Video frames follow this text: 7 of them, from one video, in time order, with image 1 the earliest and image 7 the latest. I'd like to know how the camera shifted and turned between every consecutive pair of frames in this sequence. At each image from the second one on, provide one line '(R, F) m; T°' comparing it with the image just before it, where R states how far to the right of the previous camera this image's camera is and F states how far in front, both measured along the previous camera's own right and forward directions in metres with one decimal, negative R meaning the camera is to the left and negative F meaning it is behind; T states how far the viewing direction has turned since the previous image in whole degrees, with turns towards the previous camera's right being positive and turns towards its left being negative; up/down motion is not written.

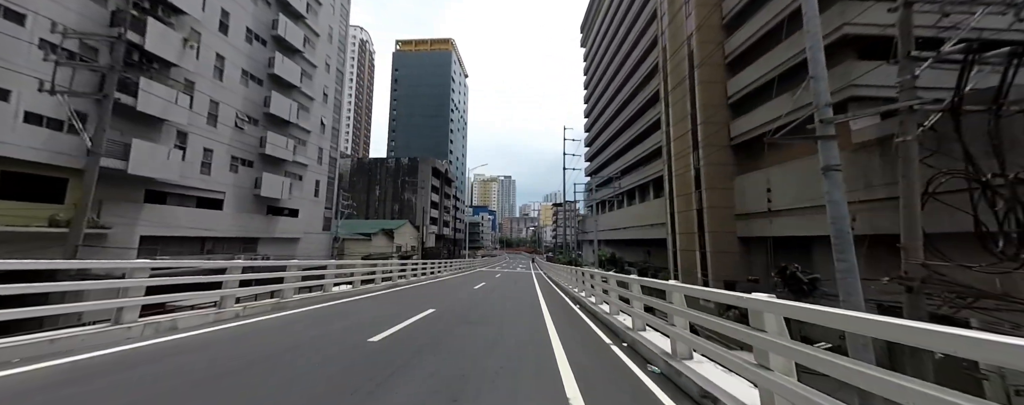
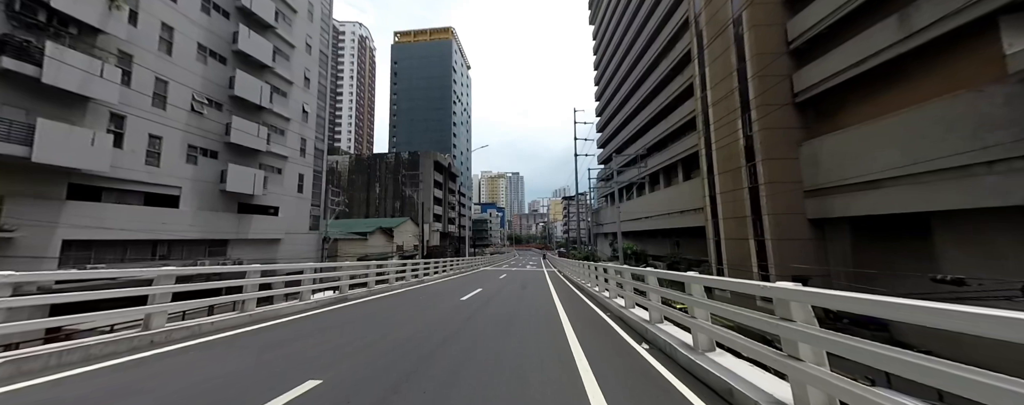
(+0.2, +3.5) m; -2°
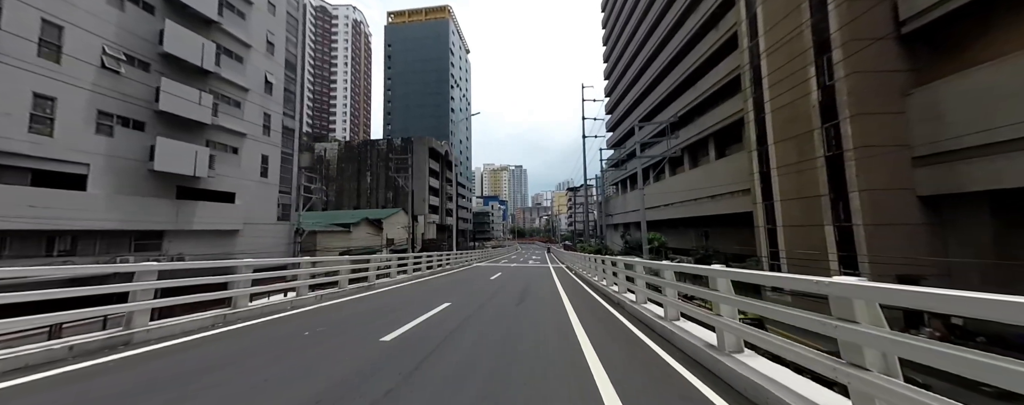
(+0.3, +3.7) m; -1°
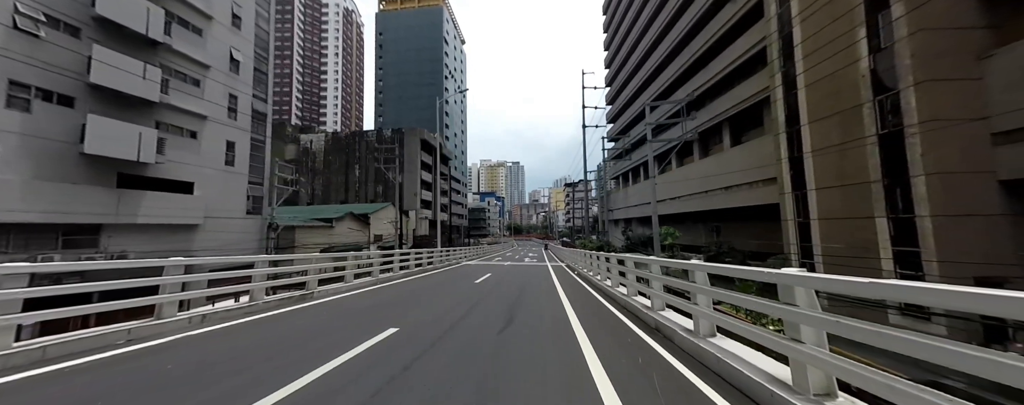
(+0.2, +2.0) m; +1°
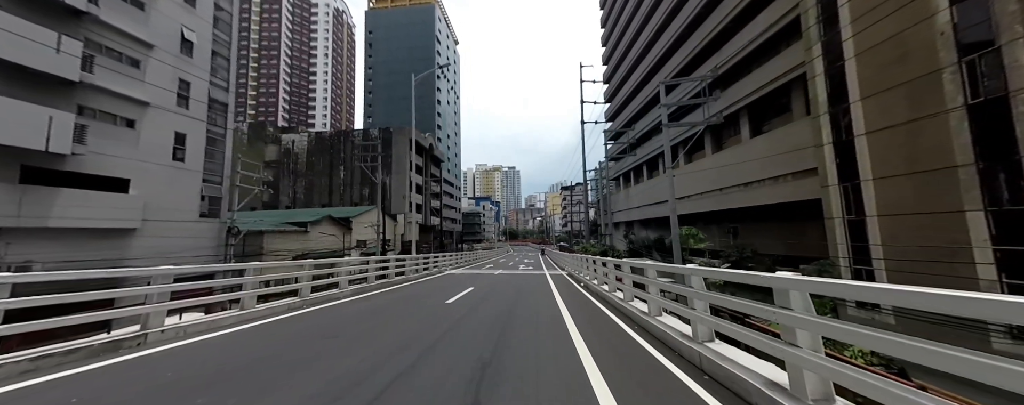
(+0.2, +2.3) m; +1°
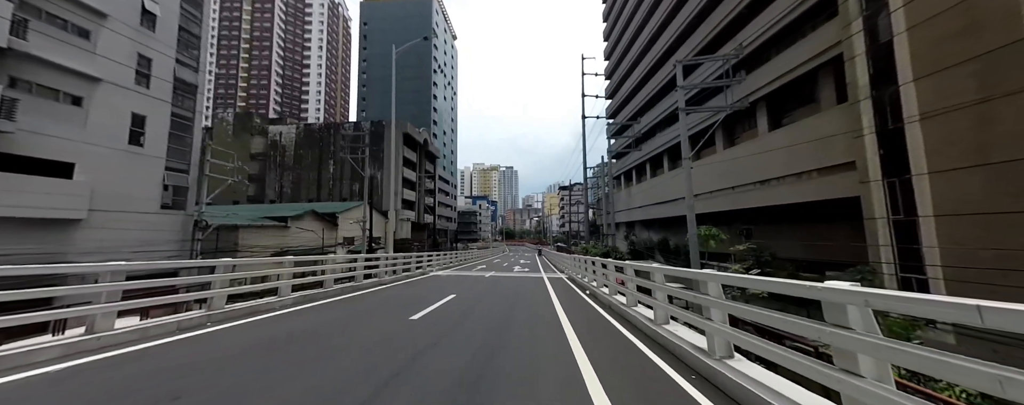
(+0.1, +1.5) m; +1°
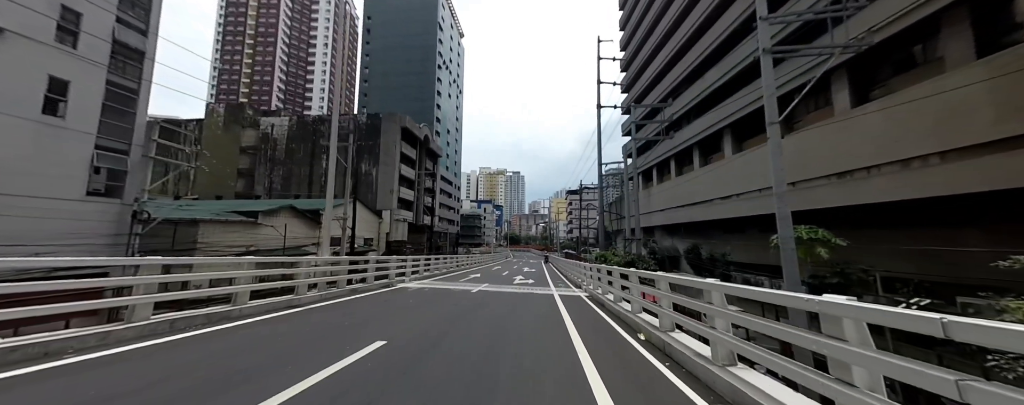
(+0.2, +3.2) m; -1°
